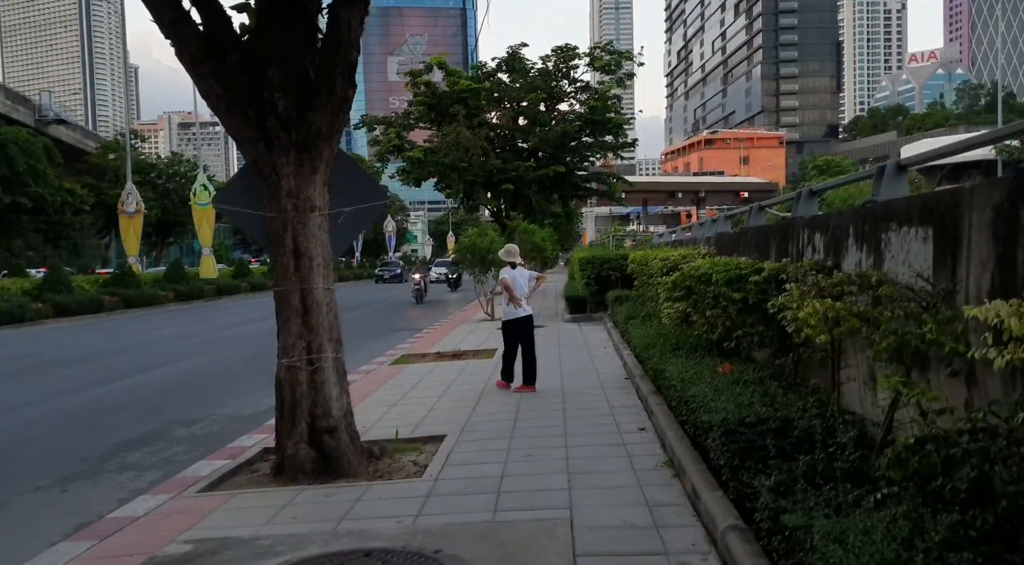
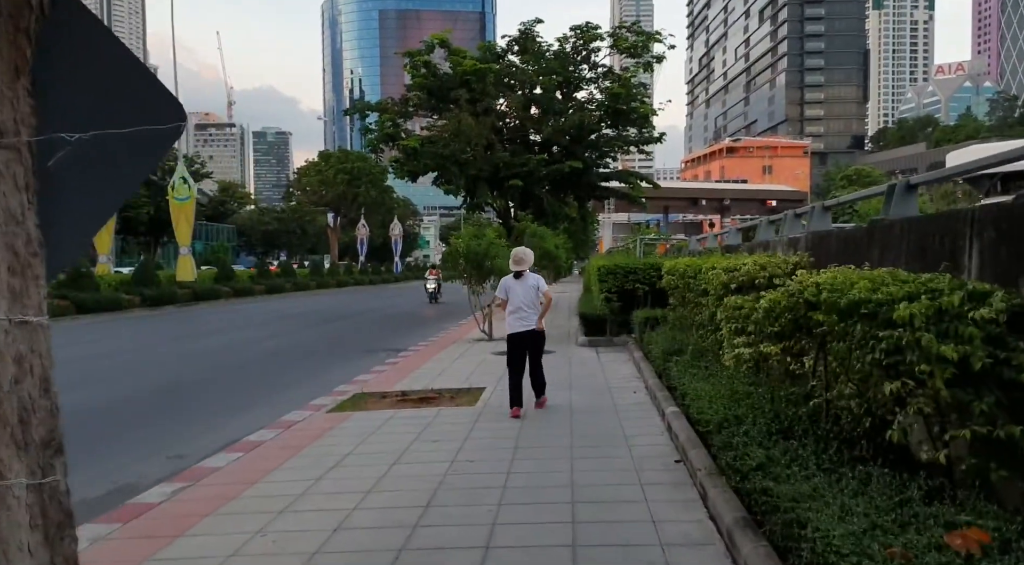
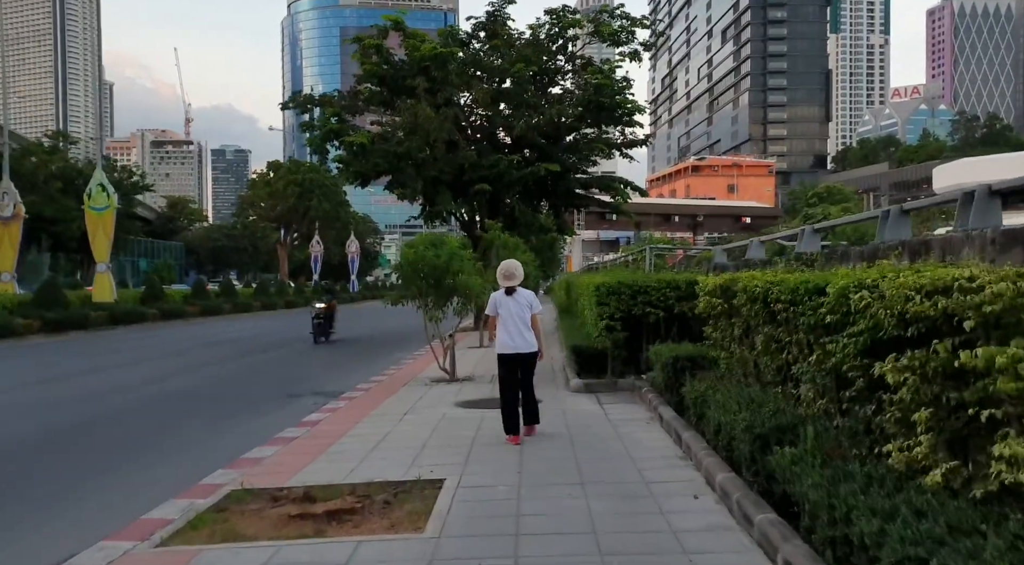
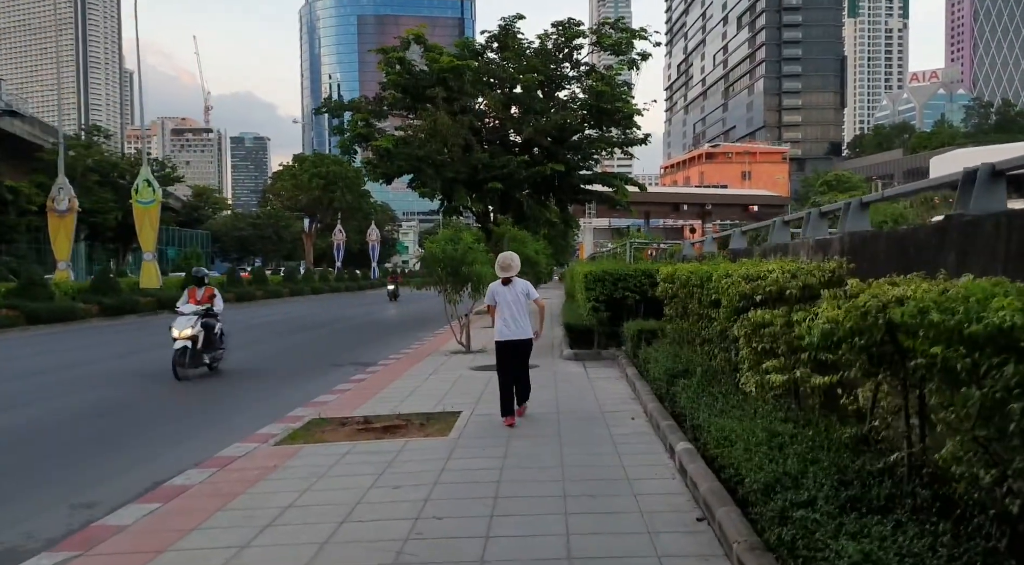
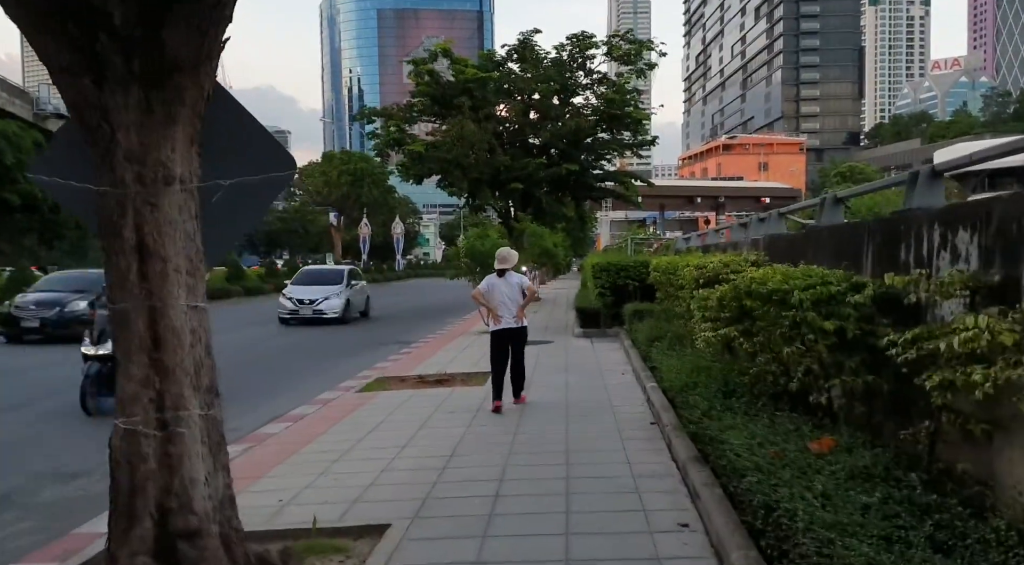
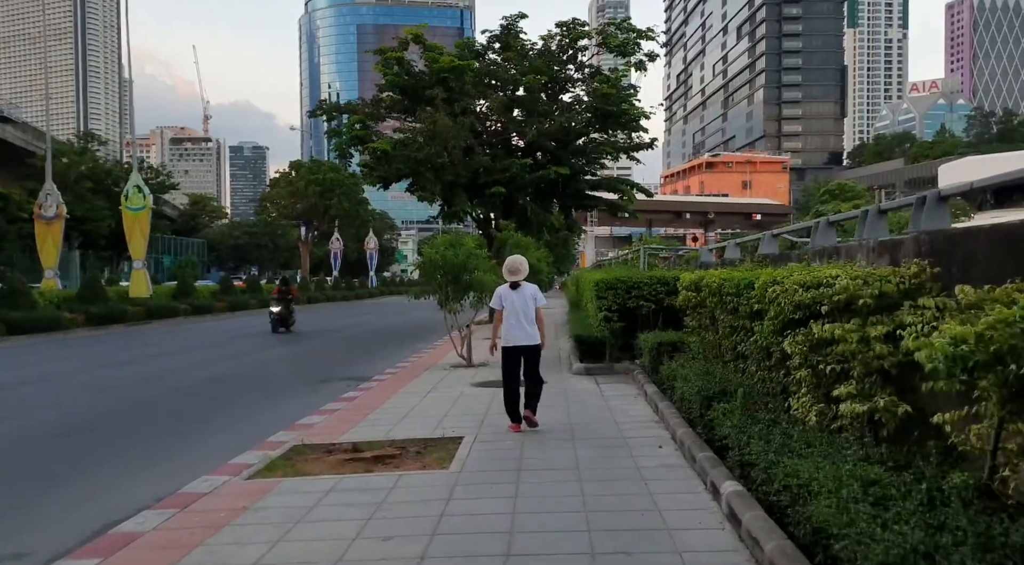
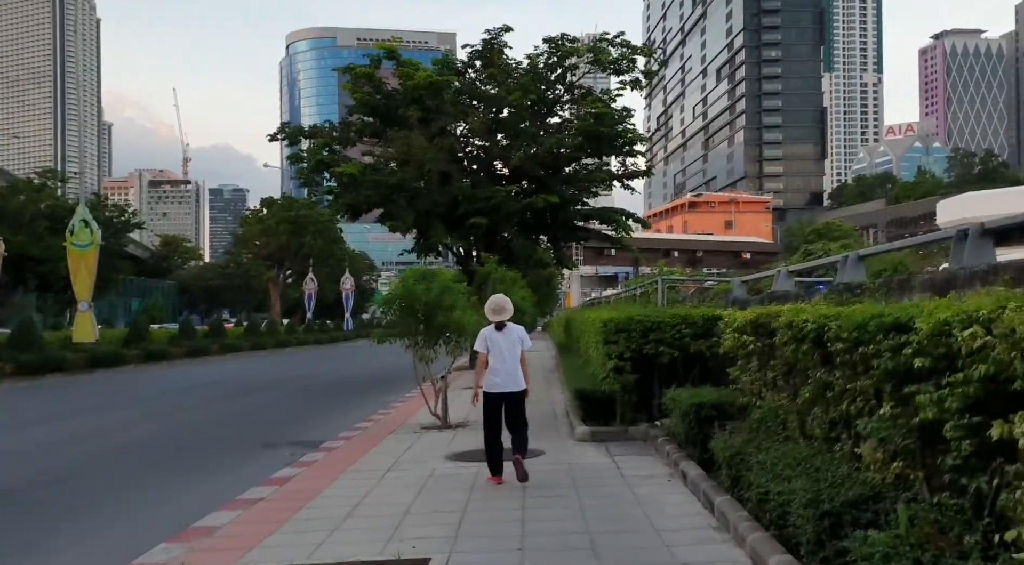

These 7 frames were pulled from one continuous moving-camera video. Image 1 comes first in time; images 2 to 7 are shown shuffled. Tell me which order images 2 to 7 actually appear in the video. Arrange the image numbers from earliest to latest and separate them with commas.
5, 2, 4, 6, 3, 7
